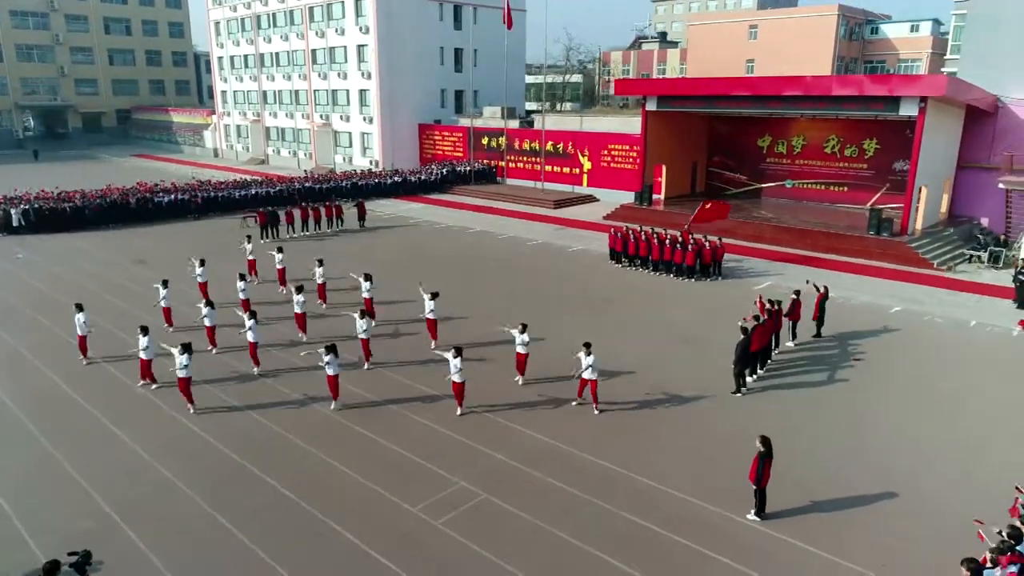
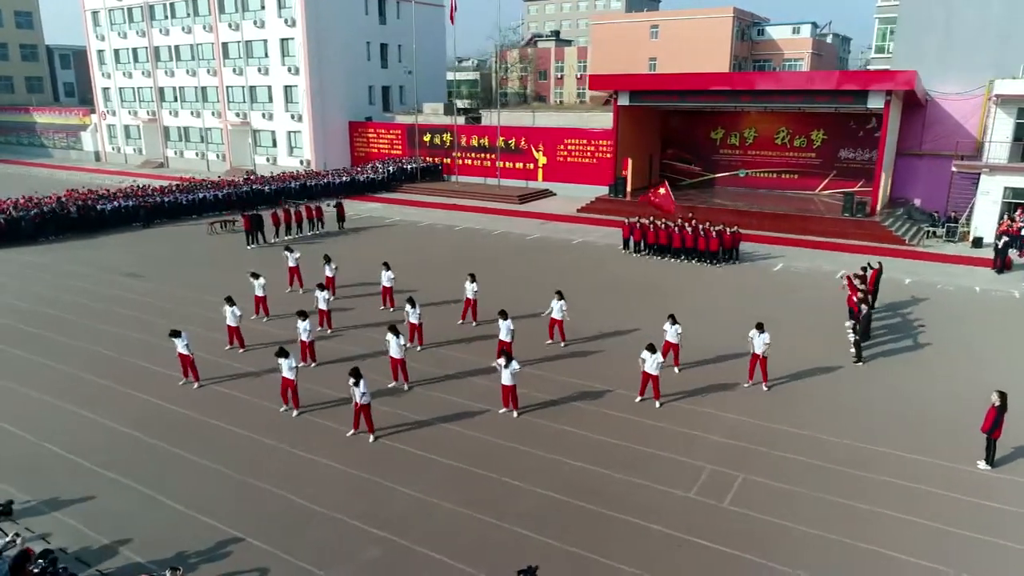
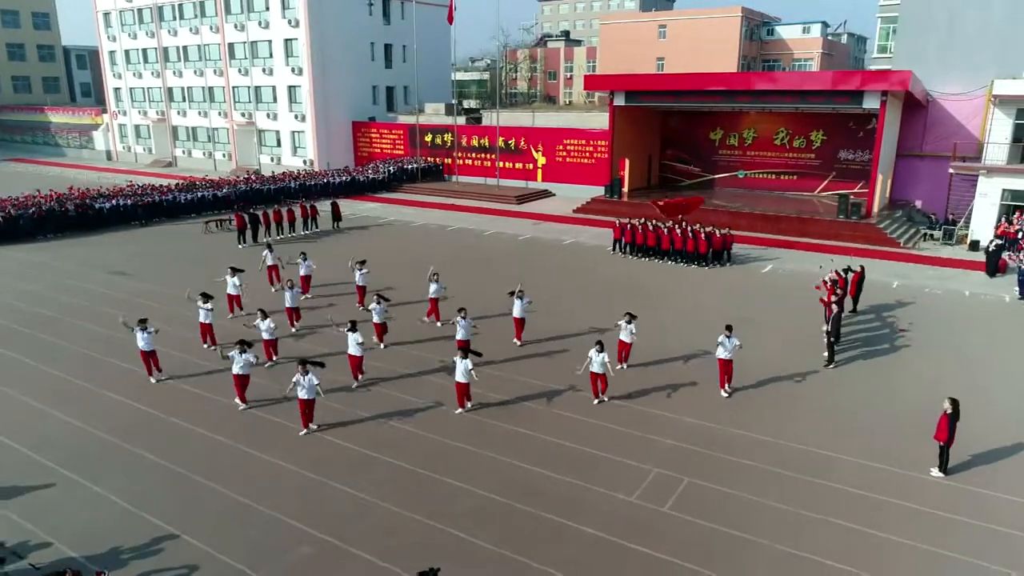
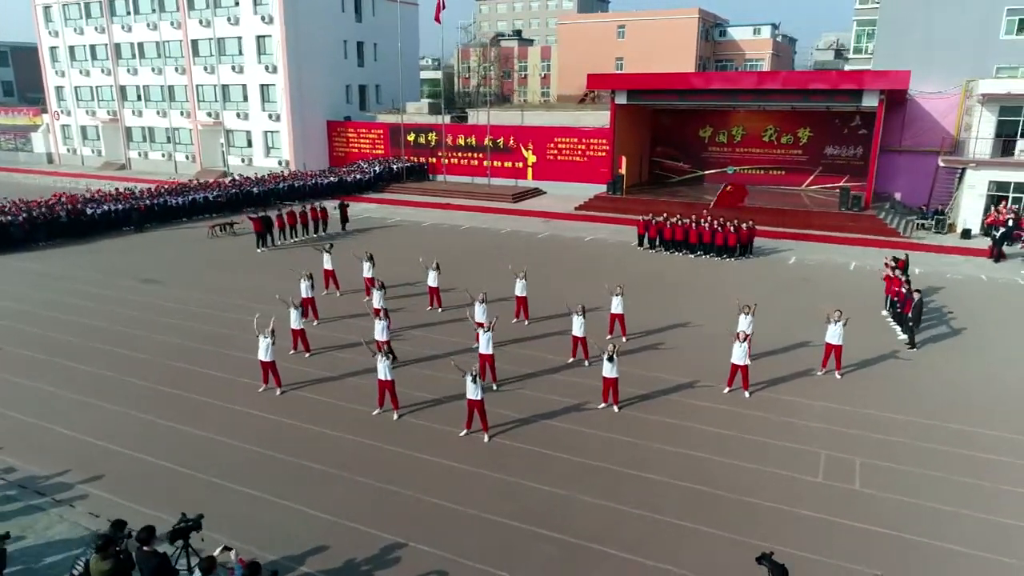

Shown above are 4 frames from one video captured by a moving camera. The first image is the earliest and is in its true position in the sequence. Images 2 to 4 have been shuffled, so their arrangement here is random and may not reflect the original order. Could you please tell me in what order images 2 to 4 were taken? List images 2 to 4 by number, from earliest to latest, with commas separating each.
3, 2, 4
